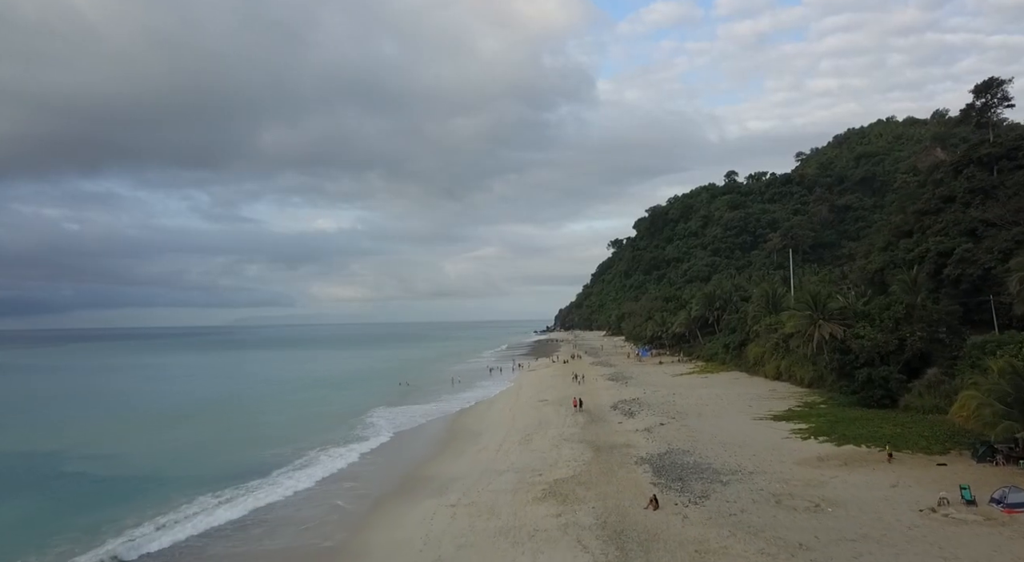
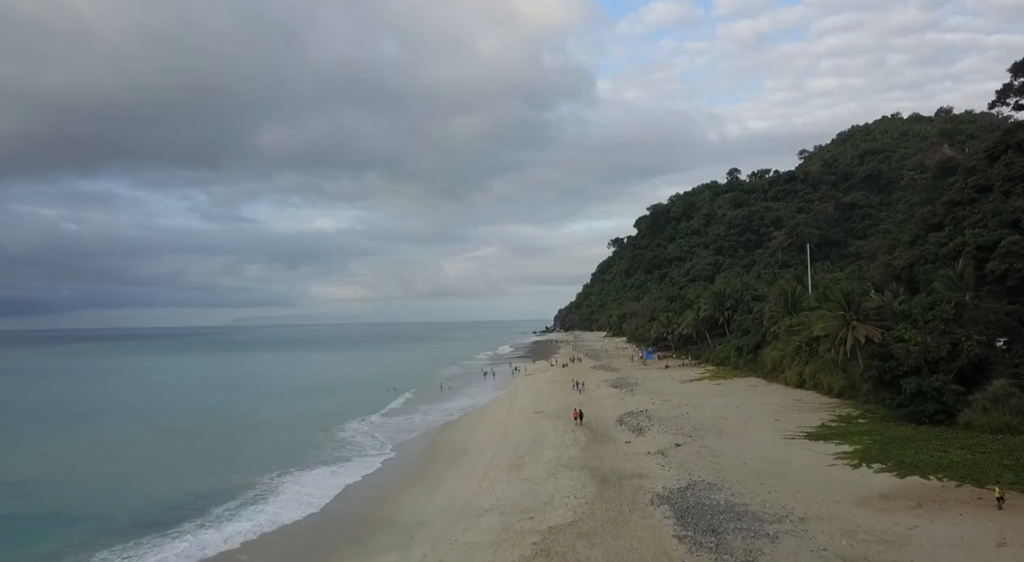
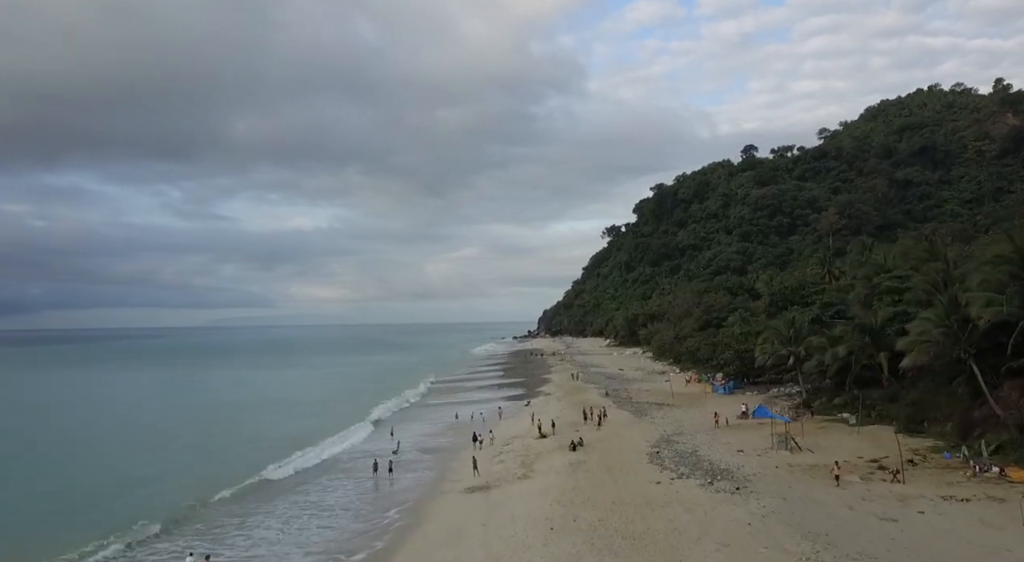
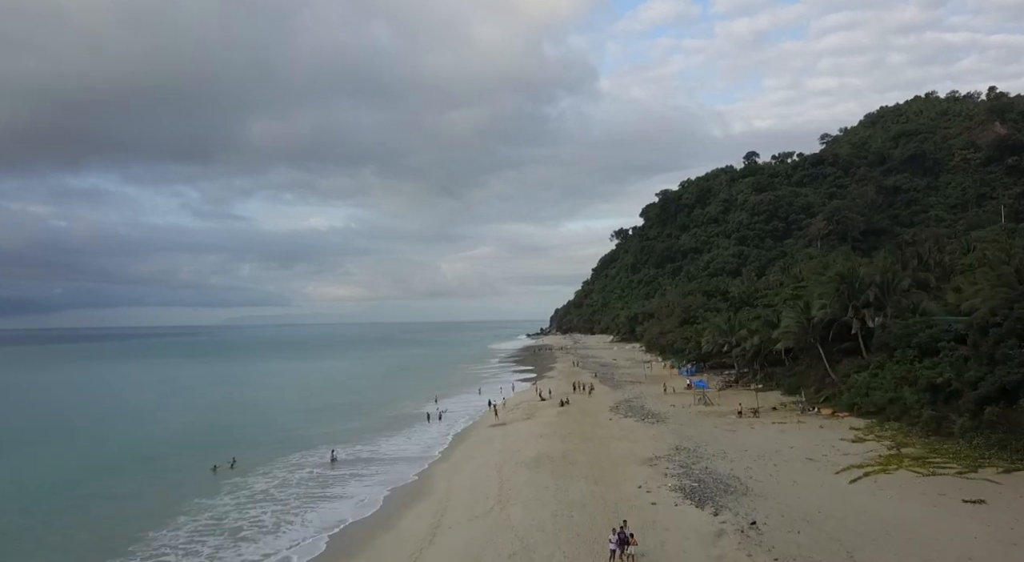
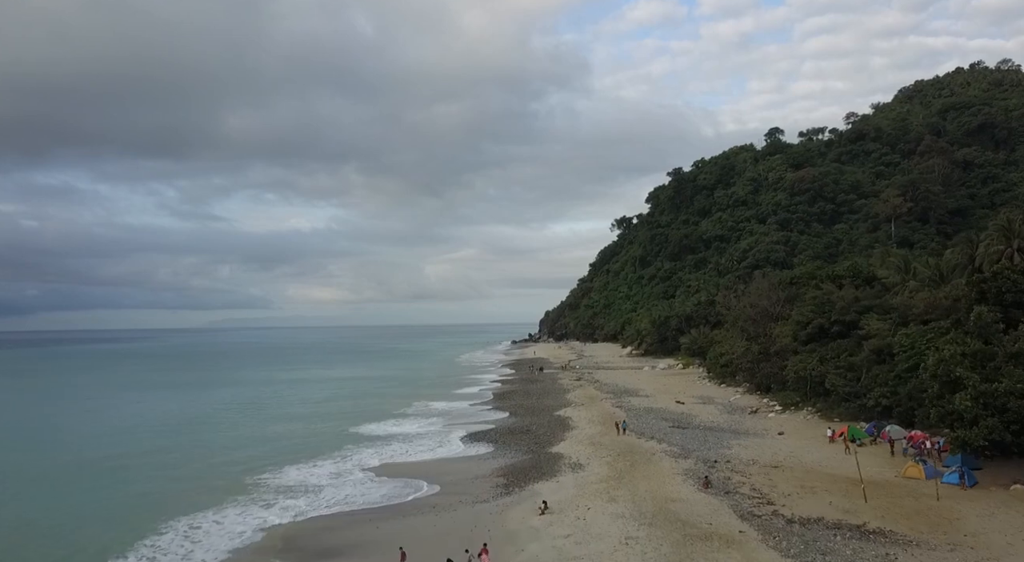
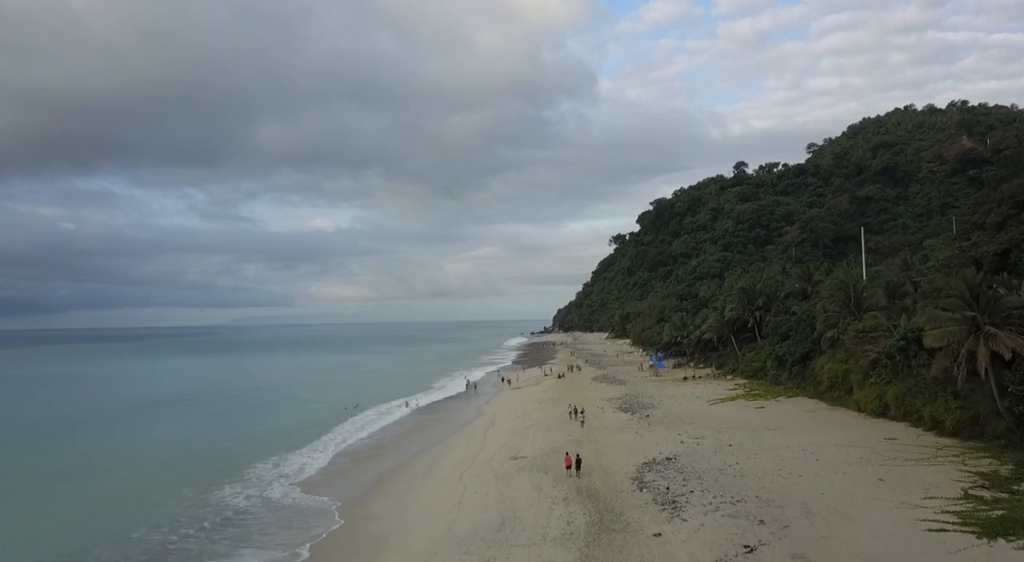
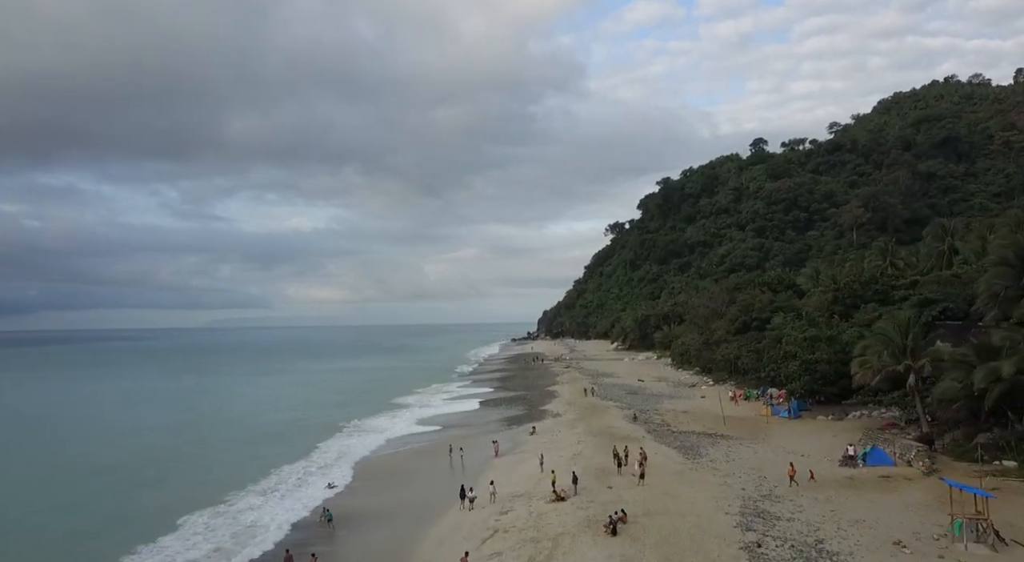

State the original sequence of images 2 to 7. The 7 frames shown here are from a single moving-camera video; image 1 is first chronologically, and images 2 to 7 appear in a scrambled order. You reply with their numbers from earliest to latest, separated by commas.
2, 6, 4, 3, 7, 5
